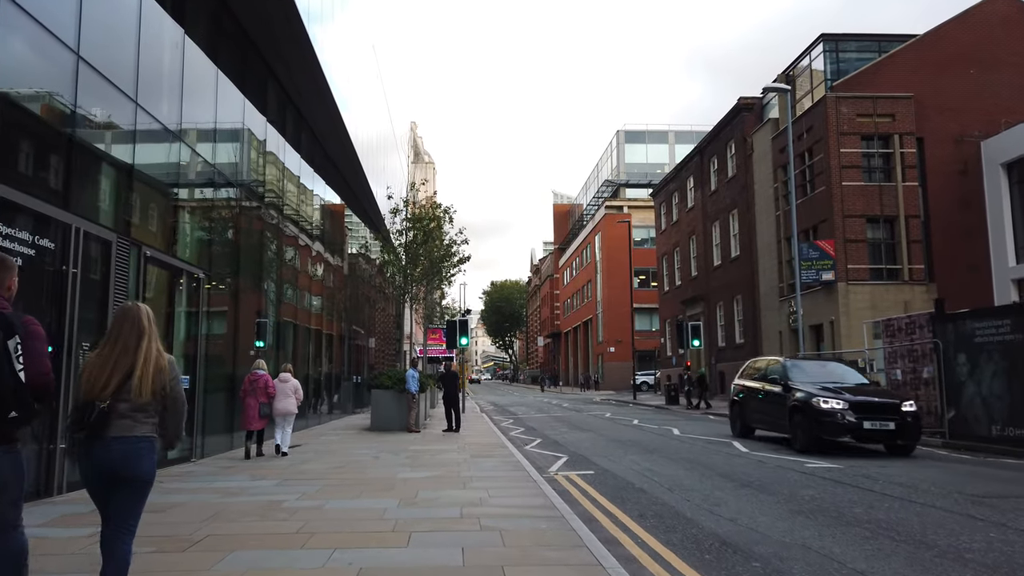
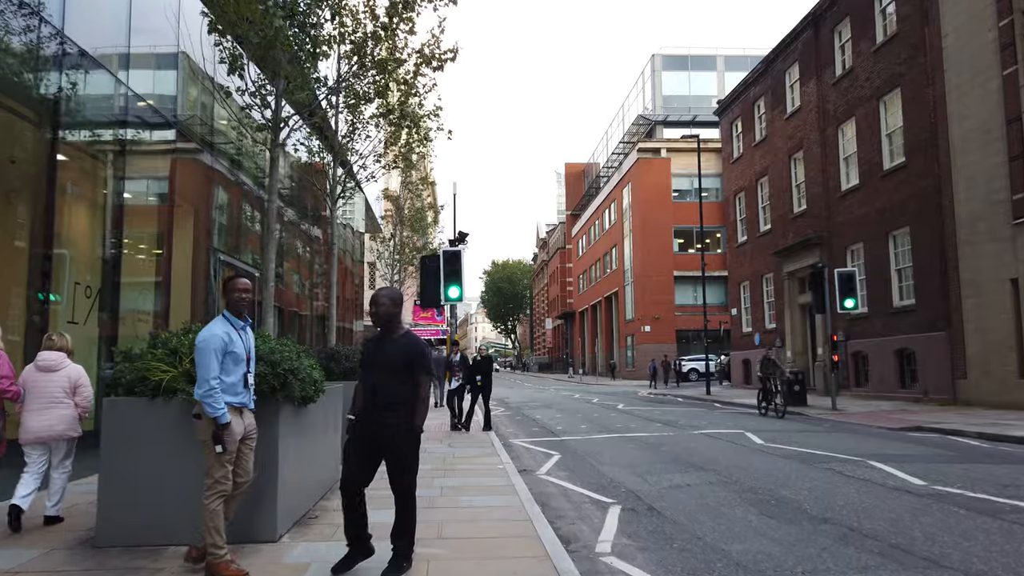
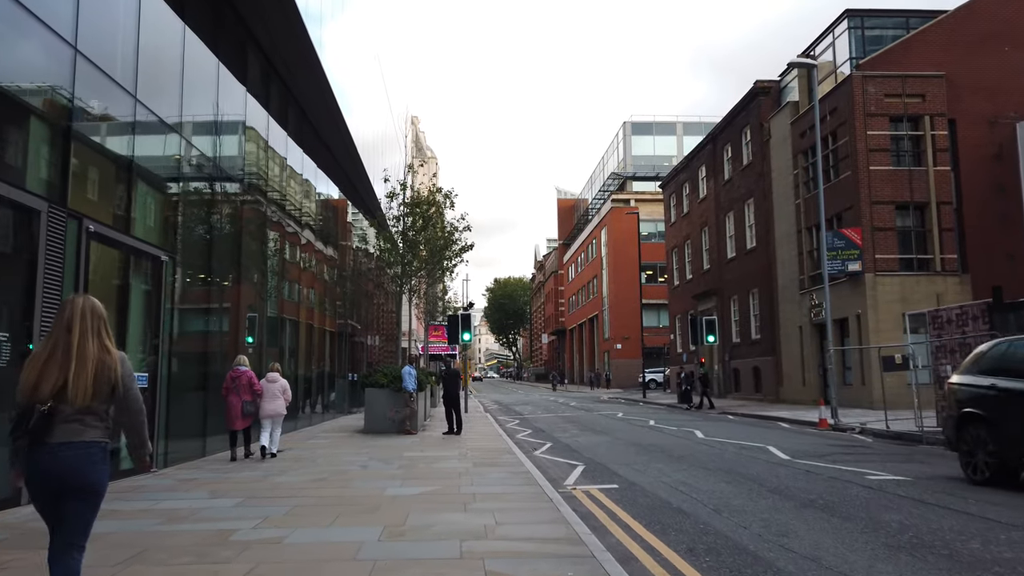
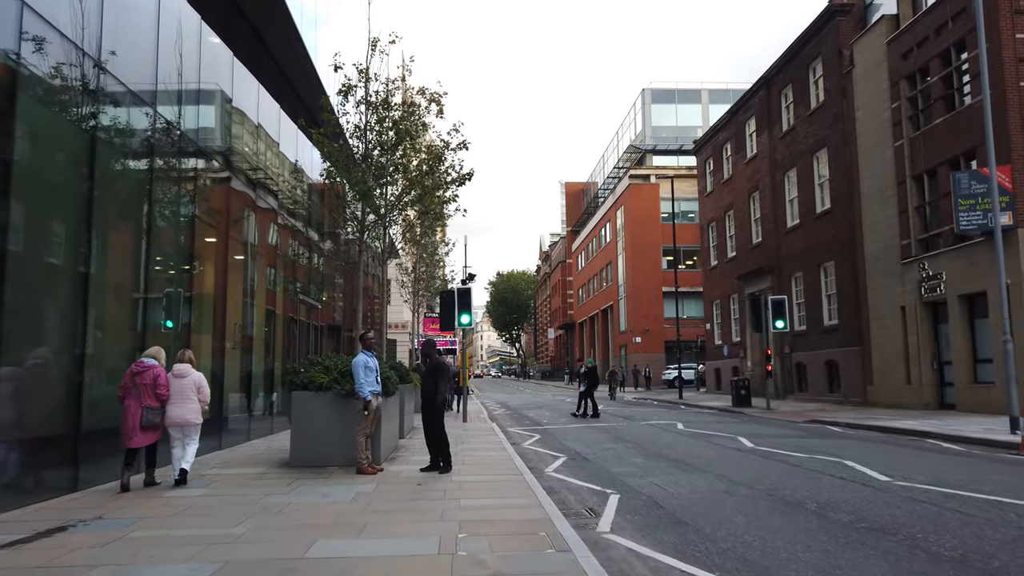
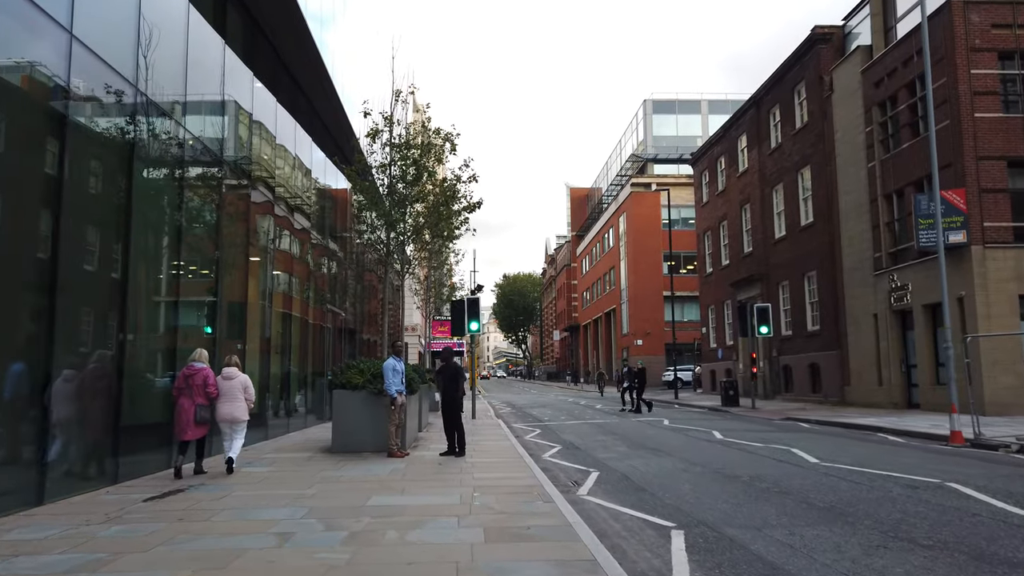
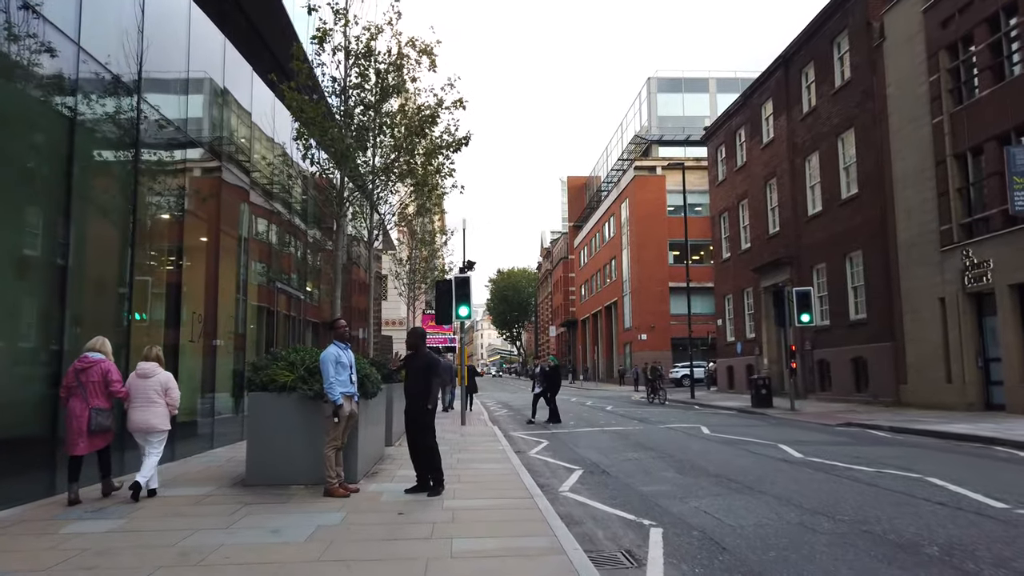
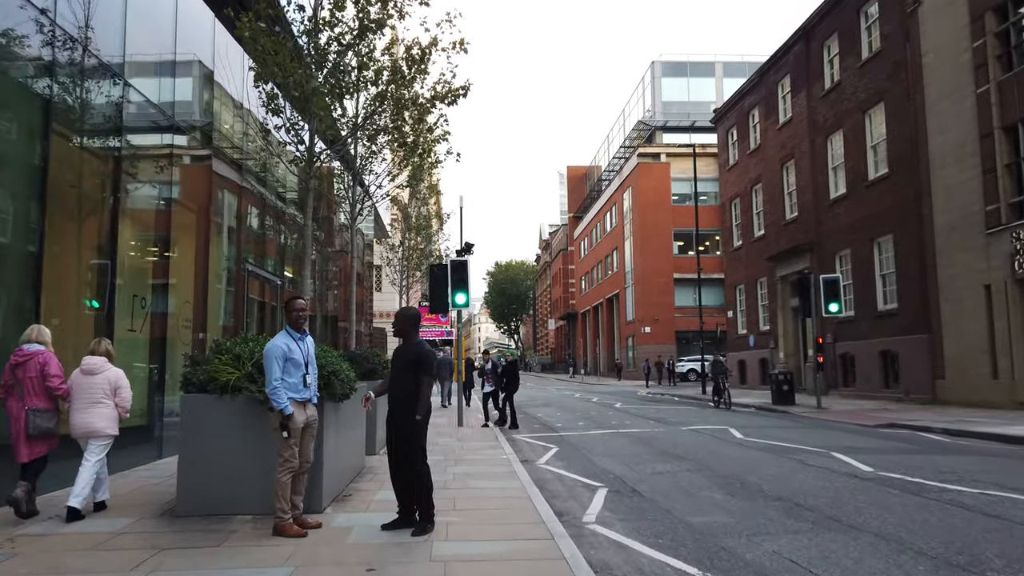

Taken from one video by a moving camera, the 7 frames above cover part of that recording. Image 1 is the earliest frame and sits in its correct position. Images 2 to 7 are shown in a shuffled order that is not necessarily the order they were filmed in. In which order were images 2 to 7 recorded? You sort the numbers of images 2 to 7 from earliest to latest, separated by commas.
3, 5, 4, 6, 7, 2
